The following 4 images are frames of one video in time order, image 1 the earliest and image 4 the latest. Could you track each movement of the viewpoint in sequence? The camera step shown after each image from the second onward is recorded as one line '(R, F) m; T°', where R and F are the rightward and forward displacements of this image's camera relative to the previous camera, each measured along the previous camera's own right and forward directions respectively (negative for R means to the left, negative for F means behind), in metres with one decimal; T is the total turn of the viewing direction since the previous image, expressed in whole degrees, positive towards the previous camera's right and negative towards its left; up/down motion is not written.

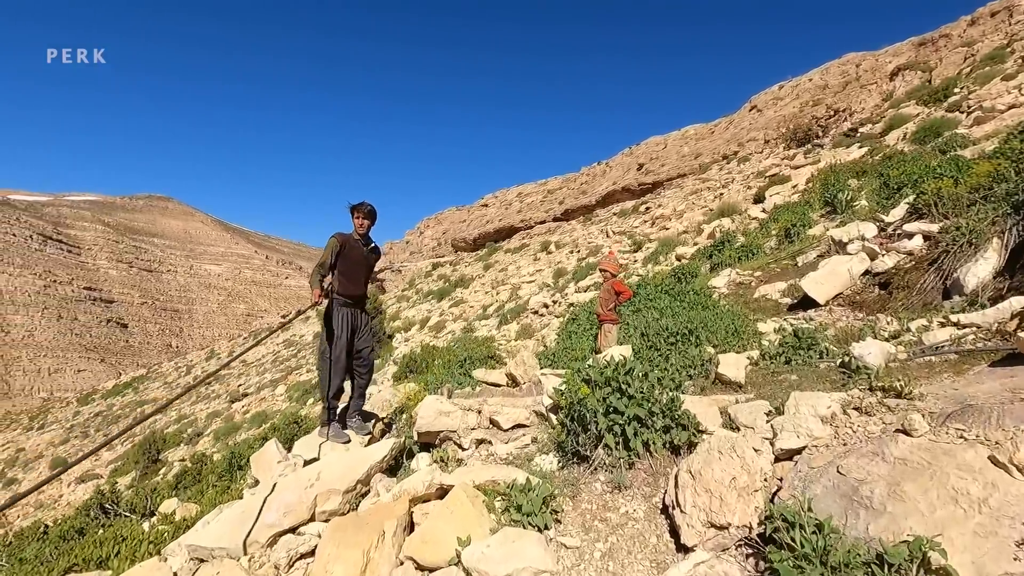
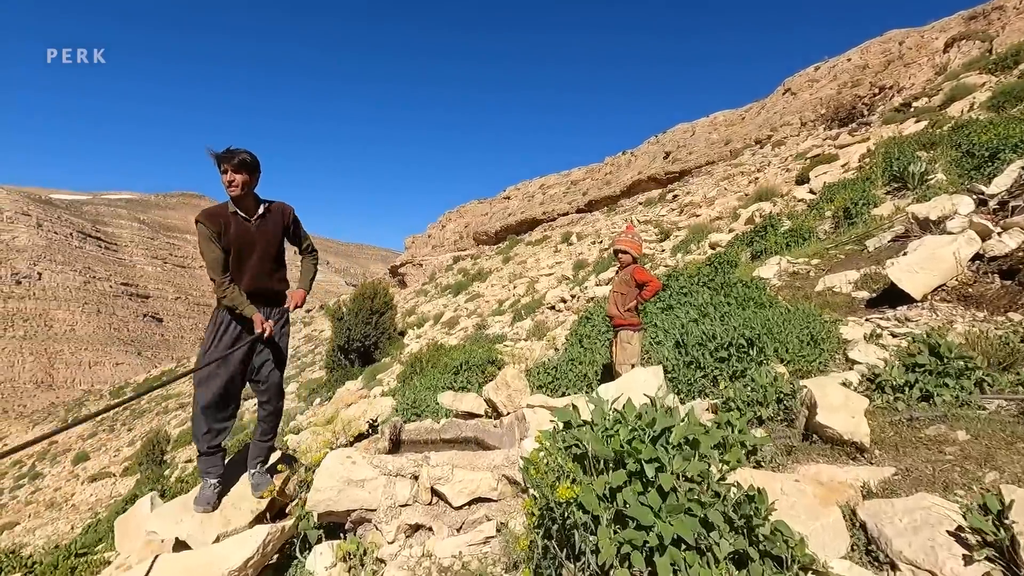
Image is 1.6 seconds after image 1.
(+0.3, +1.6) m; -3°
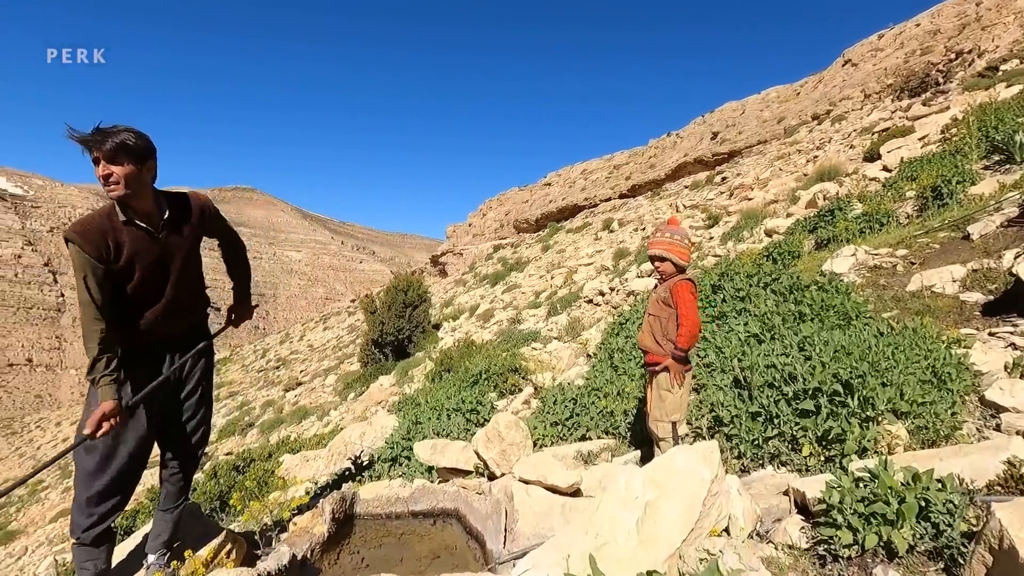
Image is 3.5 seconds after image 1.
(+0.3, +1.0) m; -5°
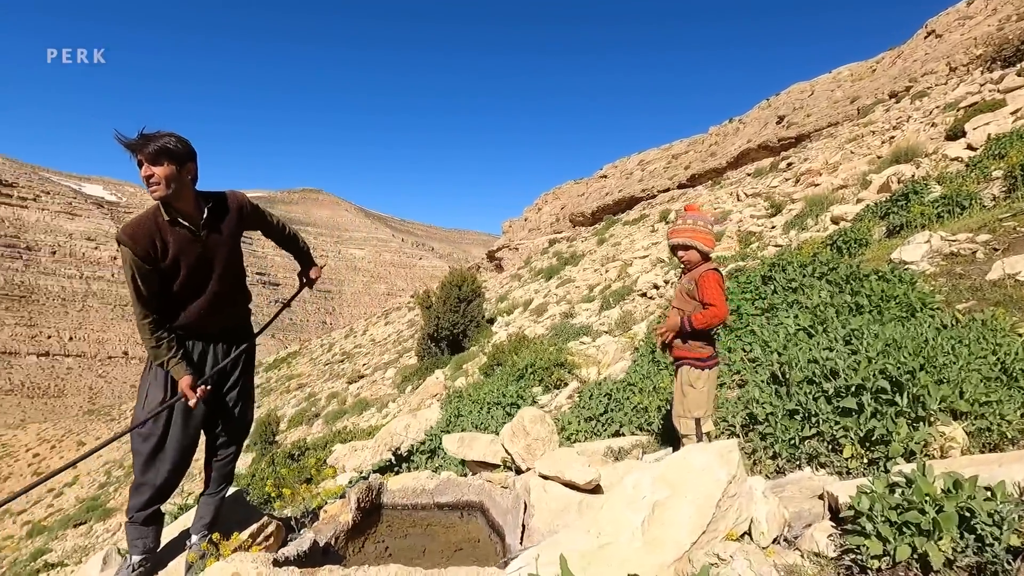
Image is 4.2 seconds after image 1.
(+0.2, 0.0) m; -6°
